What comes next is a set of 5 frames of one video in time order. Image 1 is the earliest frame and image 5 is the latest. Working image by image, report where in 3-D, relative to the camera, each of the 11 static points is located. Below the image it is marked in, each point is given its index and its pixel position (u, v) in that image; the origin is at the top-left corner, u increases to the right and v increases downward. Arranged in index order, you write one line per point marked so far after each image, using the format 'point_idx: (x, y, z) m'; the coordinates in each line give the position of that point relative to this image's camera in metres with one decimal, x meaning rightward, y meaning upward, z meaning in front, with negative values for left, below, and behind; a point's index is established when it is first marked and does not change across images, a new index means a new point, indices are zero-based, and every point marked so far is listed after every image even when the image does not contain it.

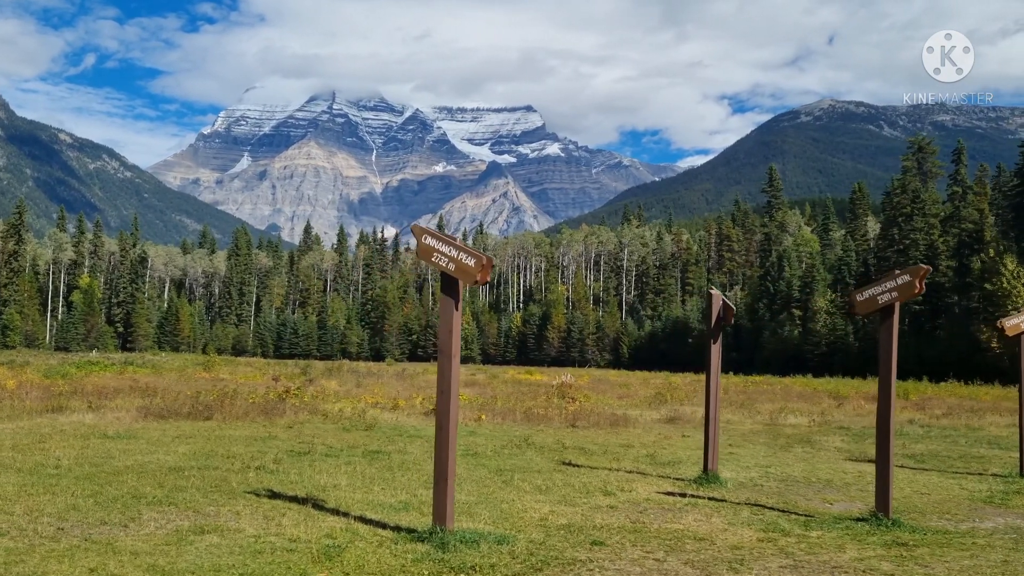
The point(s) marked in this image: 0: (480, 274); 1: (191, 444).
0: (-0.4, +0.2, +9.3) m
1: (-7.4, -3.7, +17.6) m
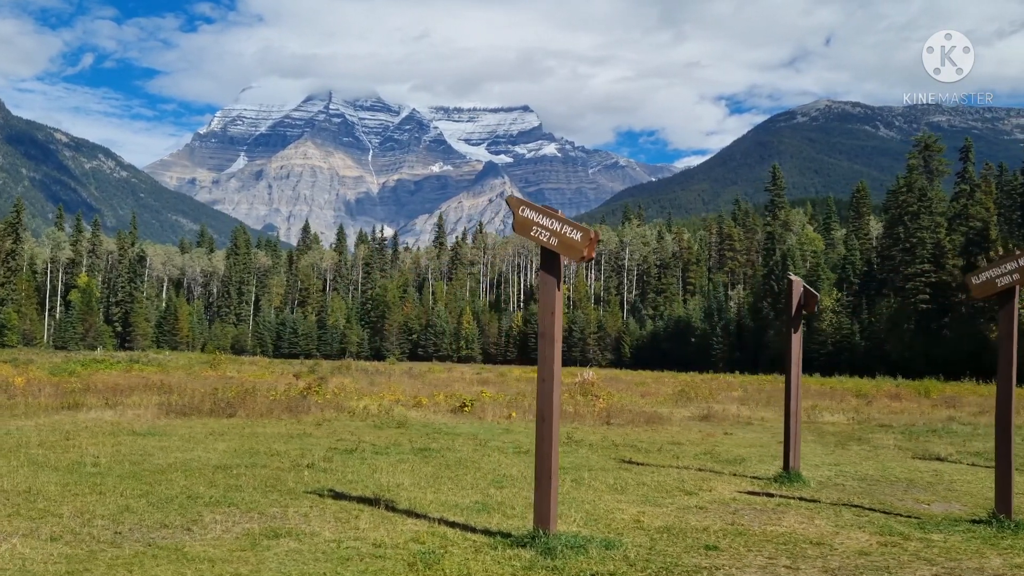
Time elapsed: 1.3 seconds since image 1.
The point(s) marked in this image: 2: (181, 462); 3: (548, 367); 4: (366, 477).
0: (+0.8, +0.4, +8.3) m
1: (-6.2, -3.4, +16.6) m
2: (-5.8, -3.1, +13.1) m
3: (+0.4, -0.9, +8.5) m
4: (-2.4, -3.1, +12.3) m
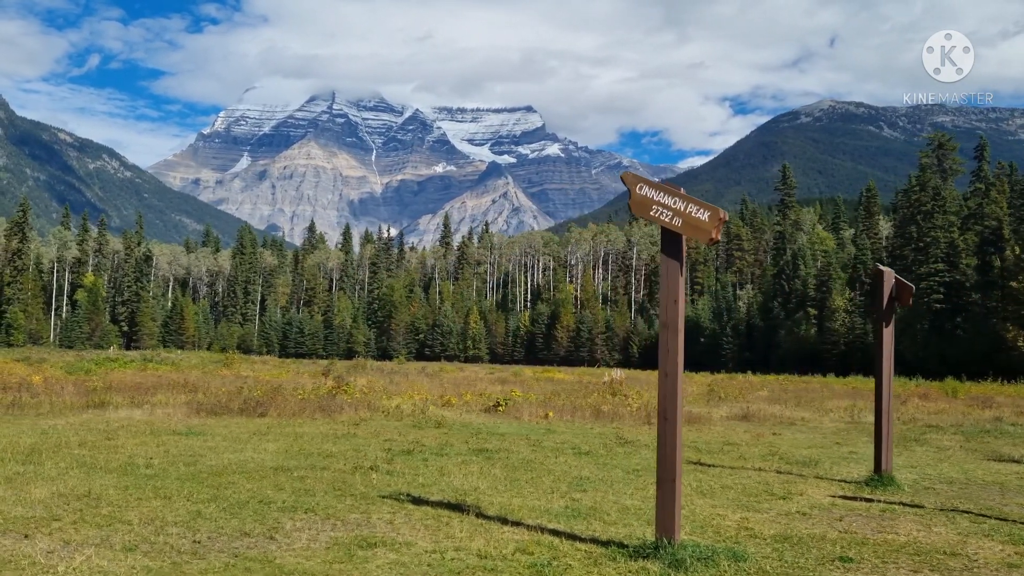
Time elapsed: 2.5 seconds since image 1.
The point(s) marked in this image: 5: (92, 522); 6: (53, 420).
0: (+2.1, +0.6, +7.6) m
1: (-5.0, -3.3, +15.8) m
2: (-4.5, -2.9, +12.3) m
3: (+1.6, -0.8, +7.7) m
4: (-1.1, -3.0, +11.5) m
5: (-4.7, -2.6, +8.3) m
6: (-12.1, -3.5, +19.7) m
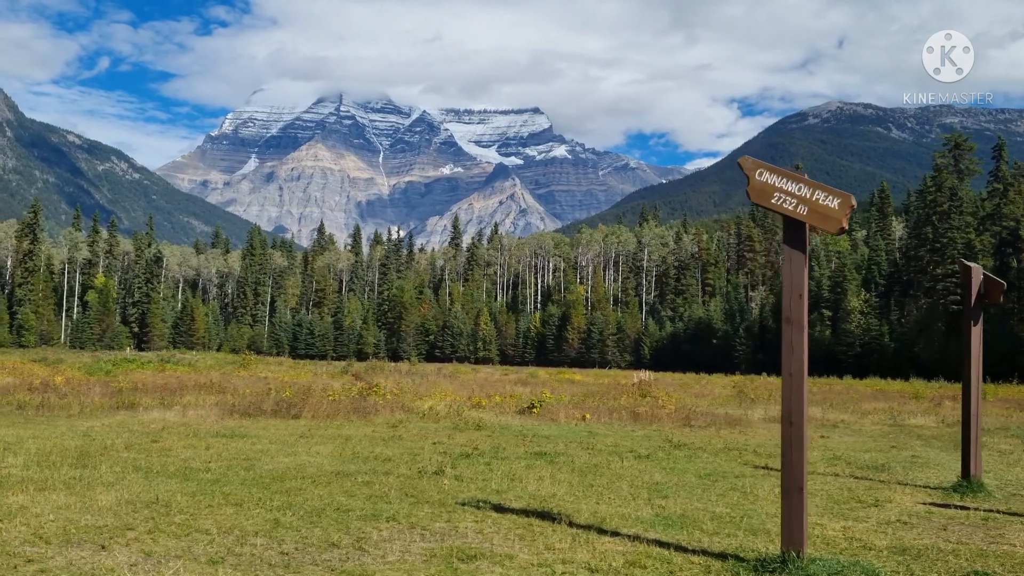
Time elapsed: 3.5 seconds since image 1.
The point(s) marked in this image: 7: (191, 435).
0: (+3.1, +0.7, +7.0) m
1: (-3.8, -3.2, +15.3) m
2: (-3.4, -2.8, +11.8) m
3: (+2.7, -0.7, +7.1) m
4: (0.0, -2.9, +10.9) m
5: (-3.6, -2.5, +7.7) m
6: (-10.9, -3.4, +19.2) m
7: (-6.9, -3.1, +15.9) m
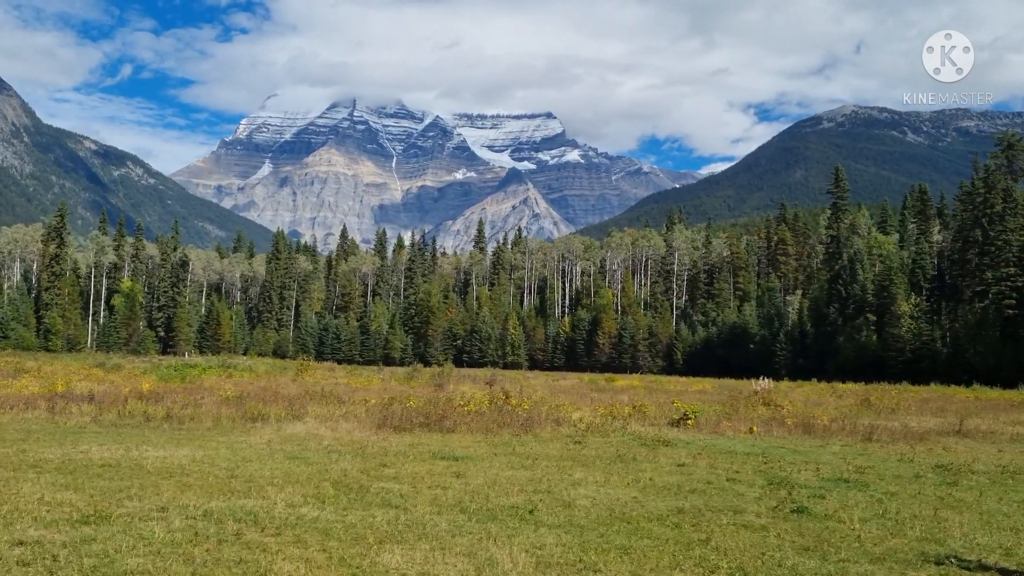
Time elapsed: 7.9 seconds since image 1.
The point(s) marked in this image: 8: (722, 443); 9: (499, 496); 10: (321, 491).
0: (+7.9, +0.8, +4.6) m
1: (+1.0, -3.1, +13.0) m
2: (+1.4, -2.8, +9.5) m
3: (+7.5, -0.6, +4.8) m
4: (+4.8, -2.8, +8.6) m
5: (+1.2, -2.4, +5.5) m
6: (-6.0, -3.4, +17.0) m
7: (-2.0, -3.1, +13.7) m
8: (+5.7, -4.0, +19.0) m
9: (-0.3, -2.7, +9.7) m
10: (-2.5, -2.6, +9.6) m
